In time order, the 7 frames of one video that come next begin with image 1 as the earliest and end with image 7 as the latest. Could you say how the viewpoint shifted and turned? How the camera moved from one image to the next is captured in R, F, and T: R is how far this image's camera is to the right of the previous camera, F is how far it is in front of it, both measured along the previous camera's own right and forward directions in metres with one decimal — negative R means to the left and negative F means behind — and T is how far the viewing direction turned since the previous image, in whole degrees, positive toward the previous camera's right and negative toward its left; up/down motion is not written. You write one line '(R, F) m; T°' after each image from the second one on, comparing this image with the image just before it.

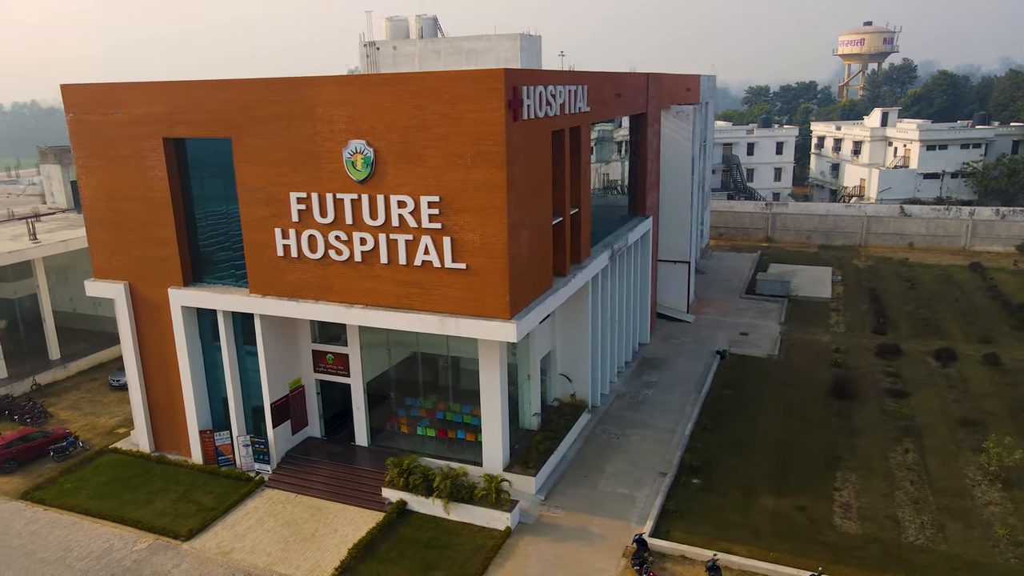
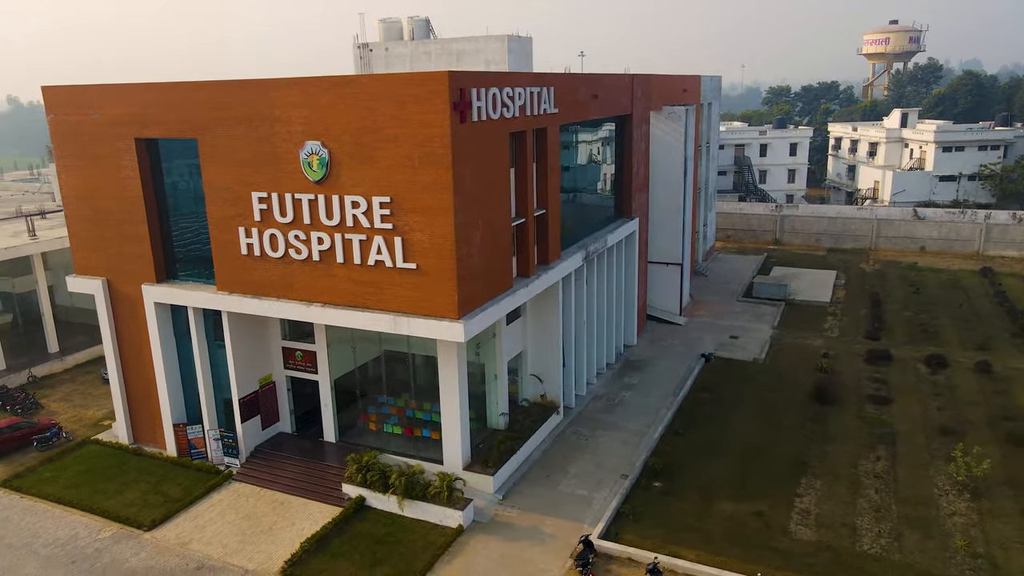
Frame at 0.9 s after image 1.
(+1.9, -0.1) m; -2°
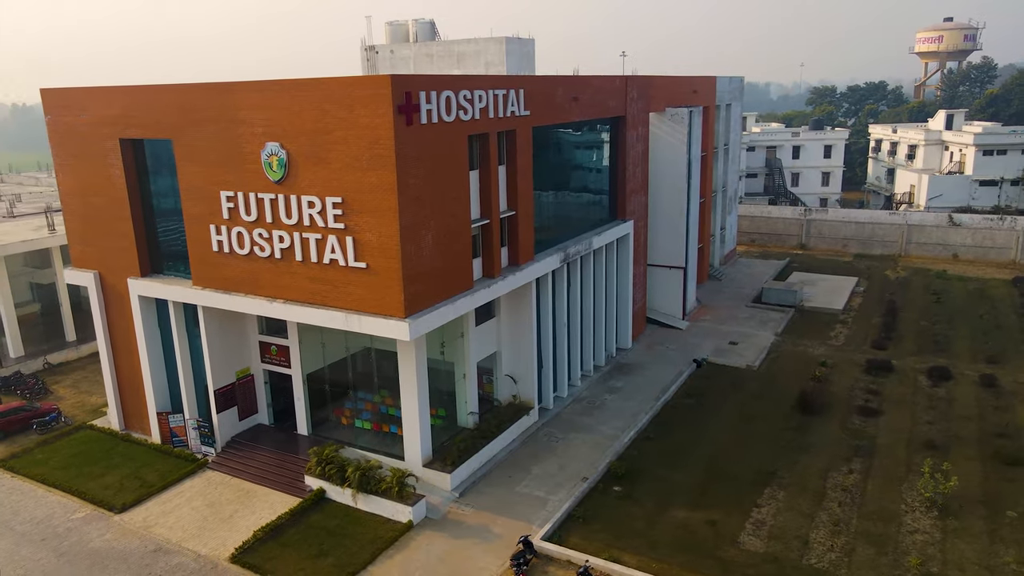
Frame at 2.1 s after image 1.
(+2.6, -0.1) m; -4°
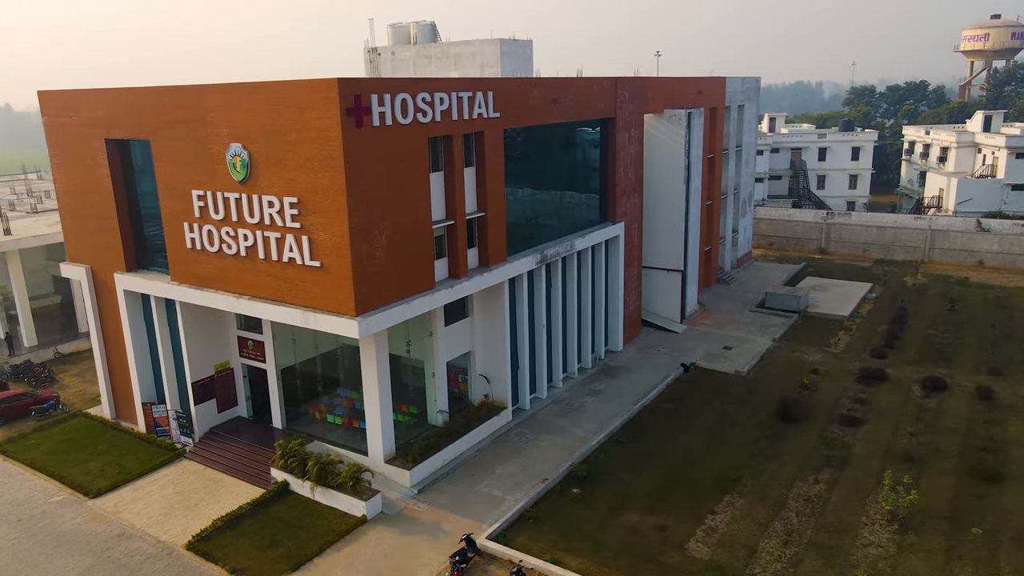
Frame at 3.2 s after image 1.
(+2.3, -0.1) m; -4°
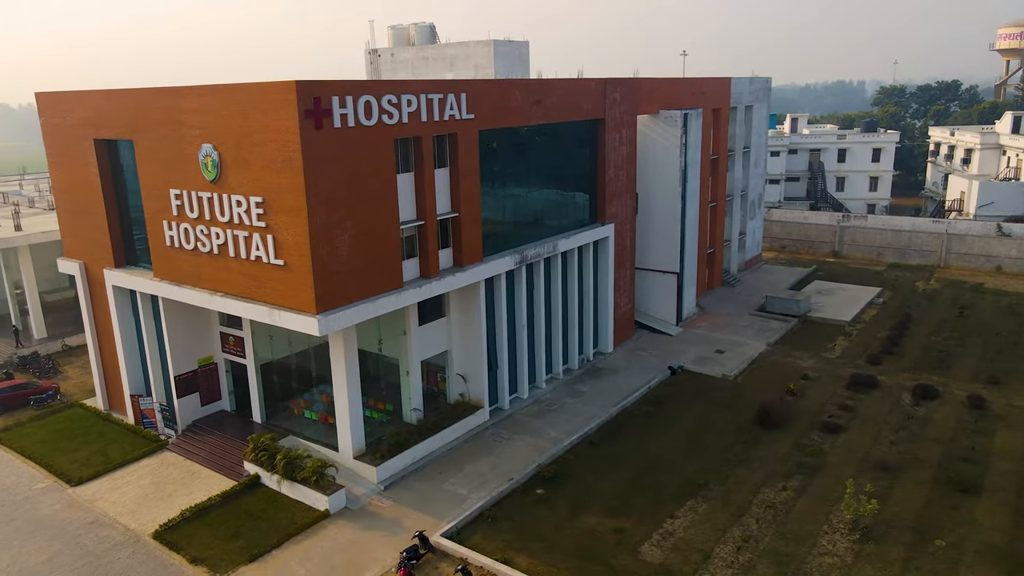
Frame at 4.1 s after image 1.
(+1.9, -0.1) m; -3°
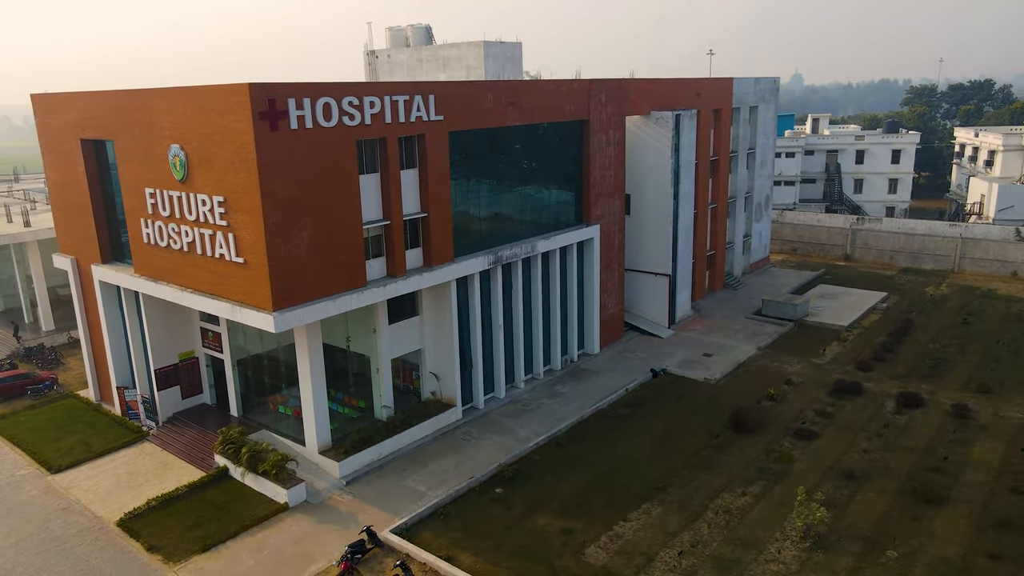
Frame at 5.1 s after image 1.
(+2.1, -0.1) m; -3°
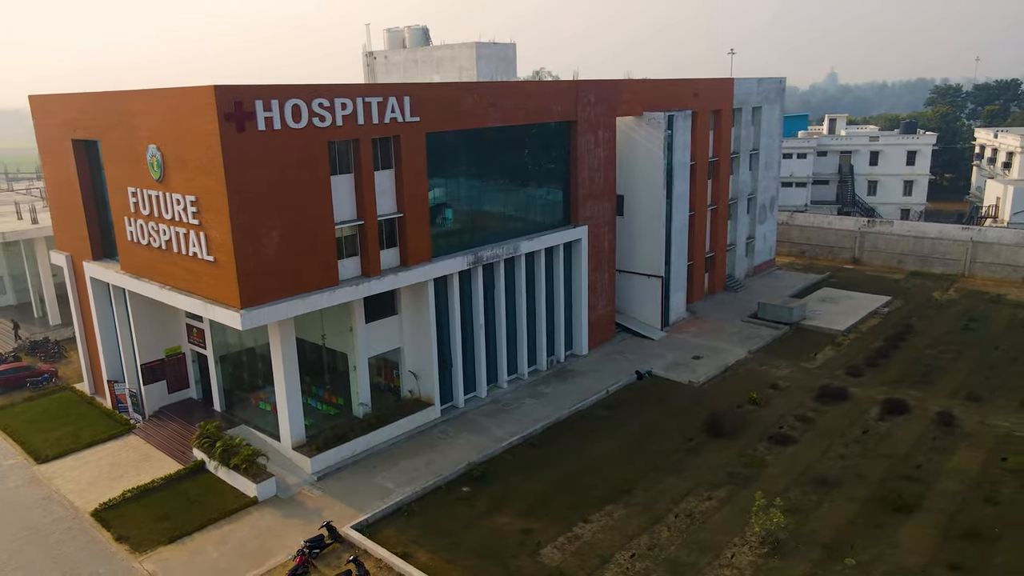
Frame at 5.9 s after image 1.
(+1.7, -0.1) m; -2°
